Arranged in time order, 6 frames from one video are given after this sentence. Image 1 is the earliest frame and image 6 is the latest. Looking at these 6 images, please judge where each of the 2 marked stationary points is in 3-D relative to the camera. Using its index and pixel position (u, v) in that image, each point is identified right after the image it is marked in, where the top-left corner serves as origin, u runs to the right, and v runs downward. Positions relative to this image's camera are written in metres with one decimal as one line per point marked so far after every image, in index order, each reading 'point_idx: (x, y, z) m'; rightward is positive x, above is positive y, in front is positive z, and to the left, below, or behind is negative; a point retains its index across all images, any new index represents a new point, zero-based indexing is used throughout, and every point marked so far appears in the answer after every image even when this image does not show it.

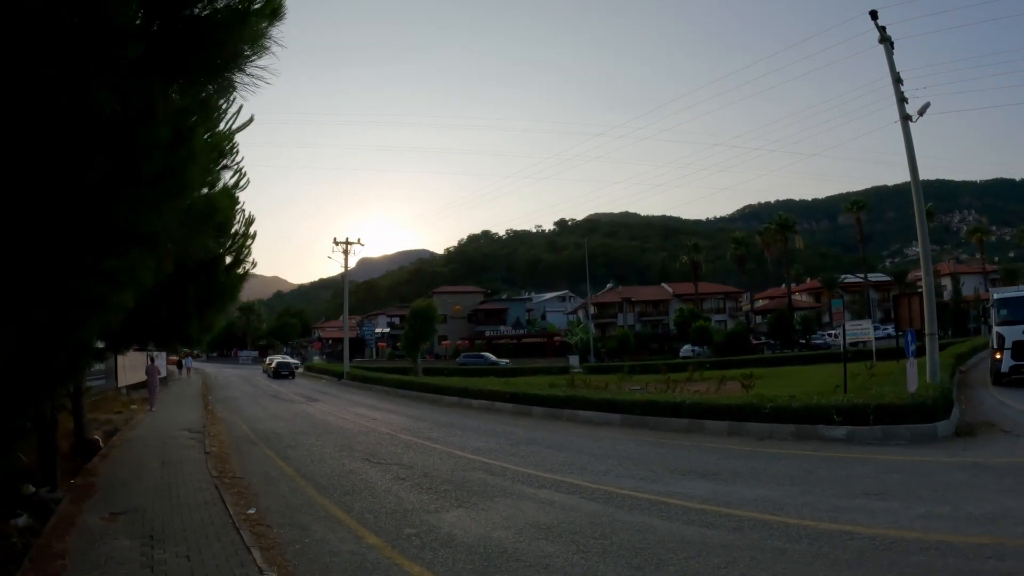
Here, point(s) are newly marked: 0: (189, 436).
0: (-6.3, -2.9, +15.3) m
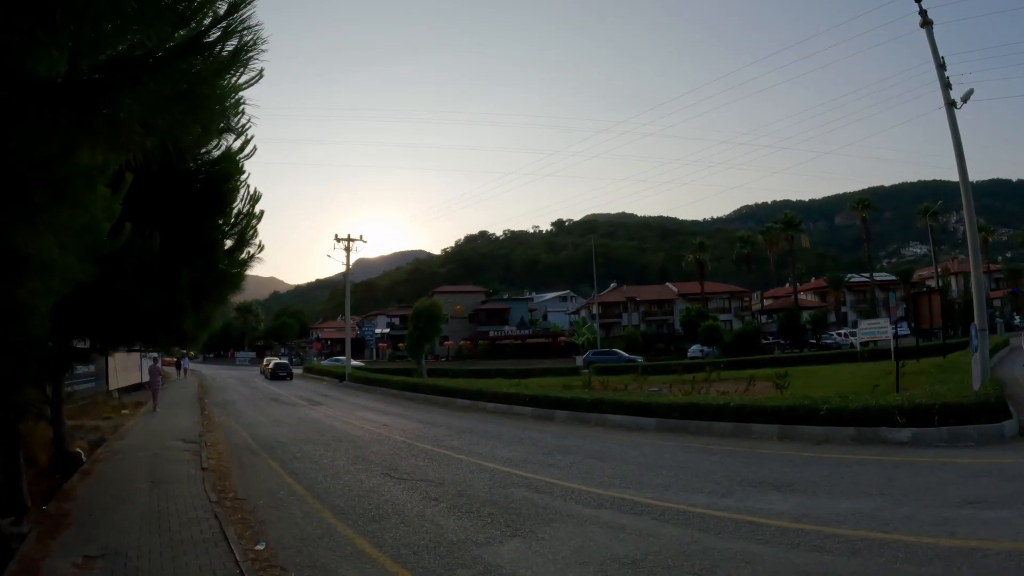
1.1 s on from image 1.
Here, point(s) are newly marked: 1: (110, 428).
0: (-5.6, -2.8, +13.5) m
1: (-8.8, -3.1, +17.3) m
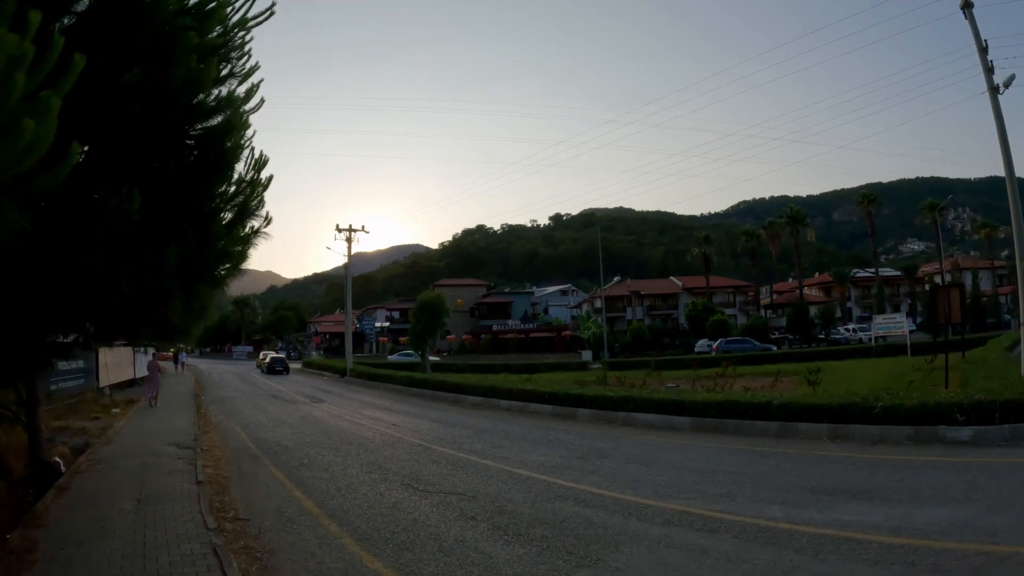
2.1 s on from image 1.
0: (-5.1, -2.6, +12.0) m
1: (-8.3, -2.8, +15.7) m
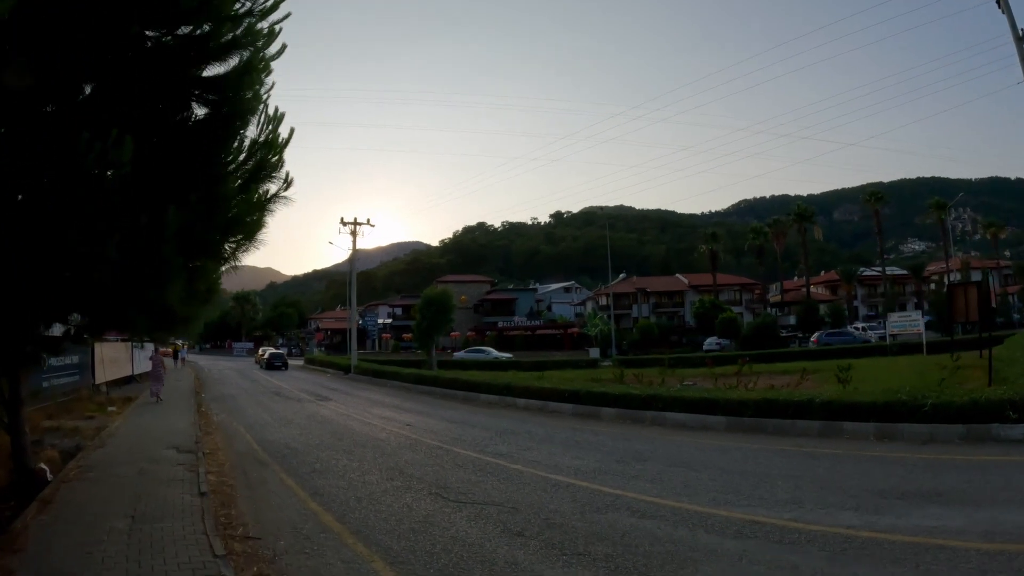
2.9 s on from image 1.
0: (-4.6, -2.4, +10.8) m
1: (-7.8, -2.6, +14.5) m
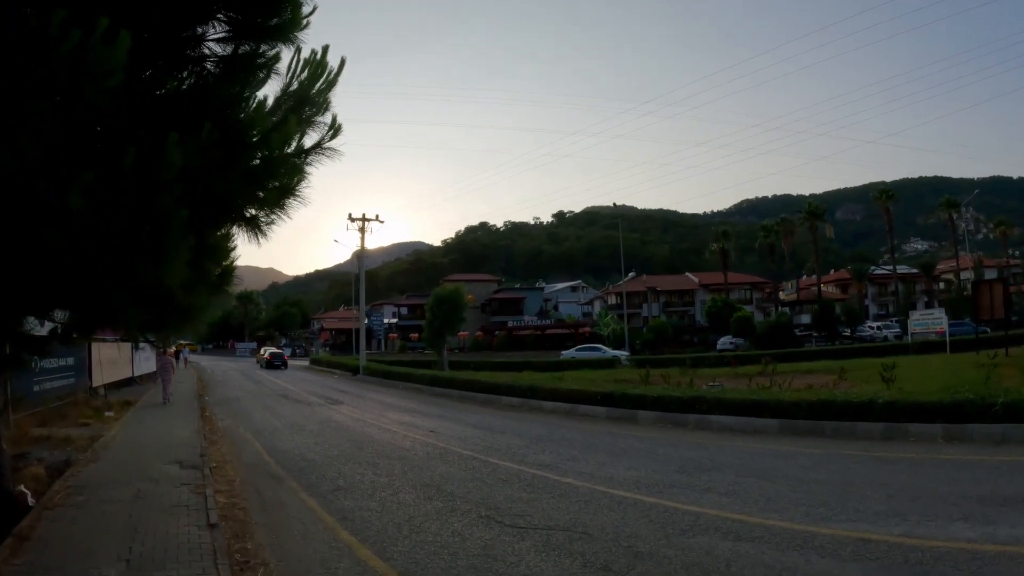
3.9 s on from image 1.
0: (-3.9, -2.2, +9.3) m
1: (-7.1, -2.5, +13.0) m
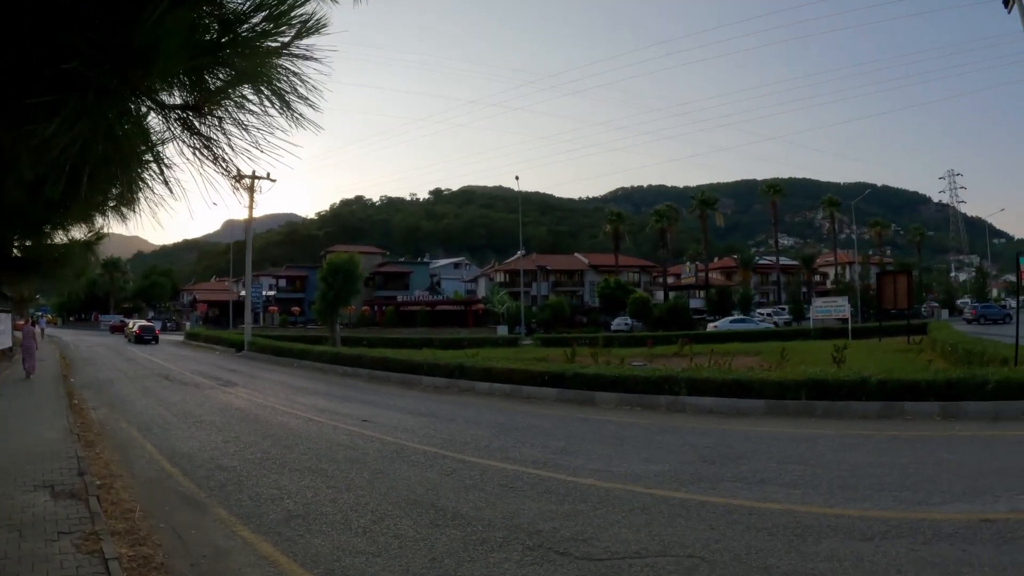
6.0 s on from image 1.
0: (-3.5, -1.7, +6.1) m
1: (-7.2, -1.8, +9.3) m
